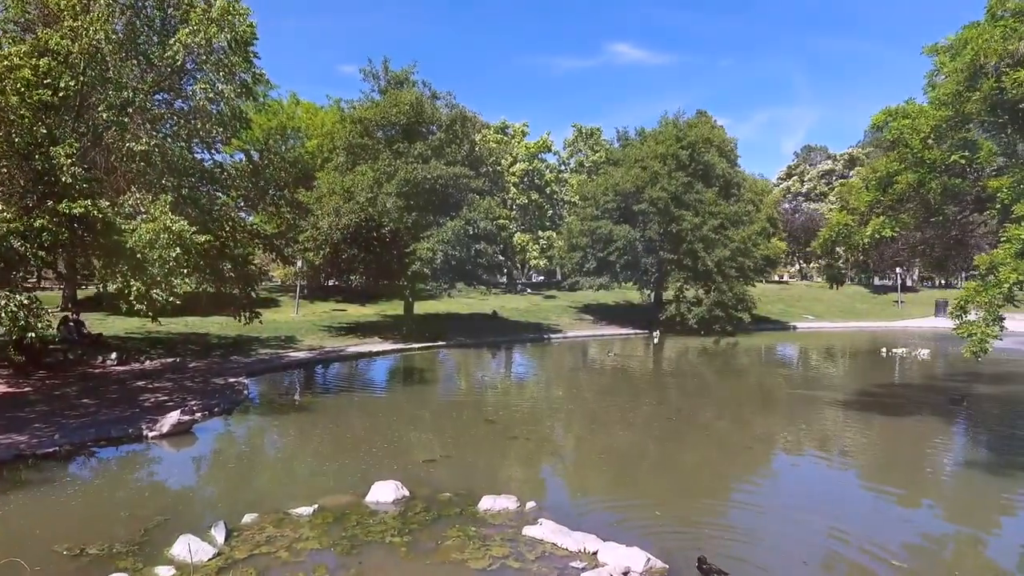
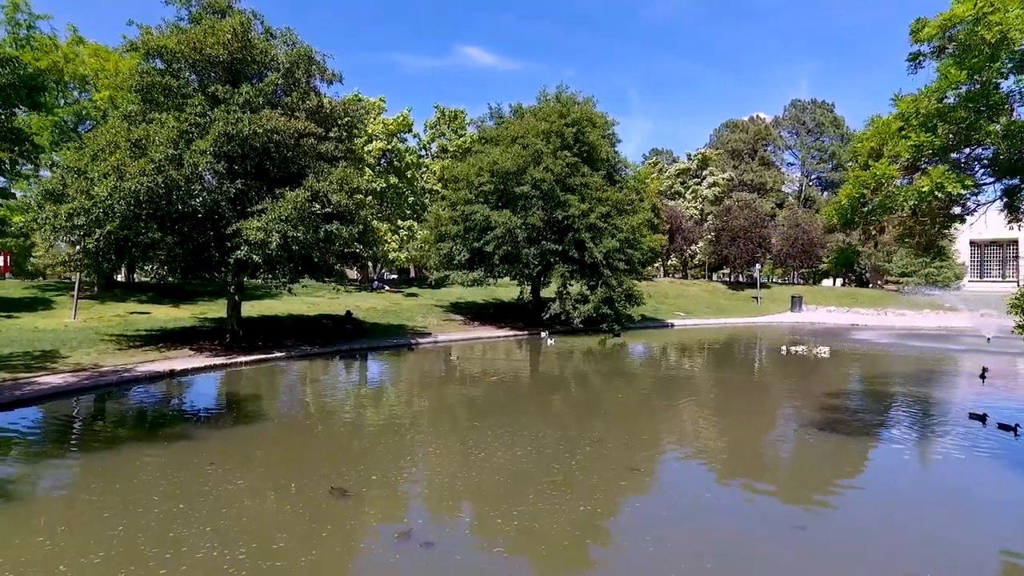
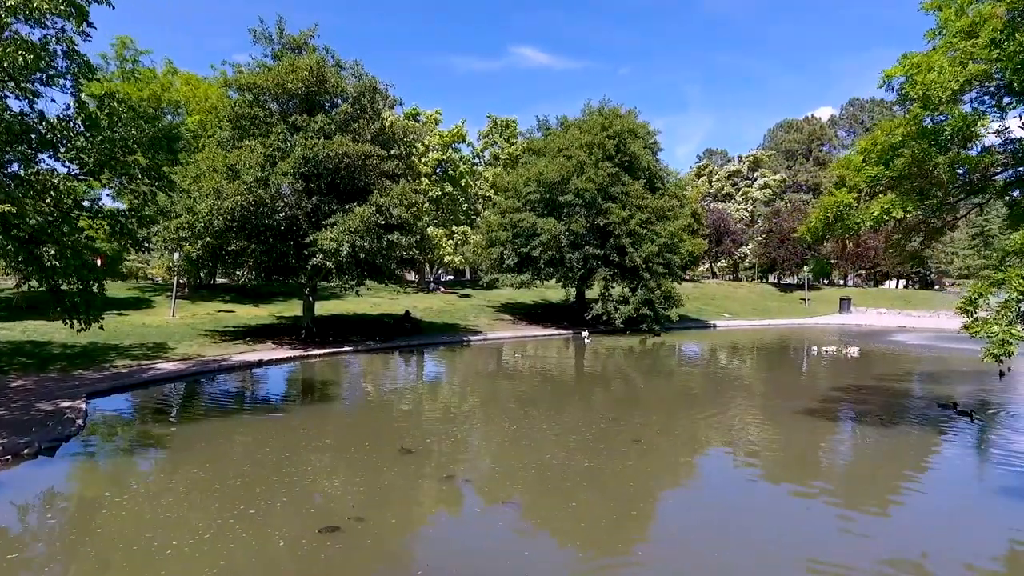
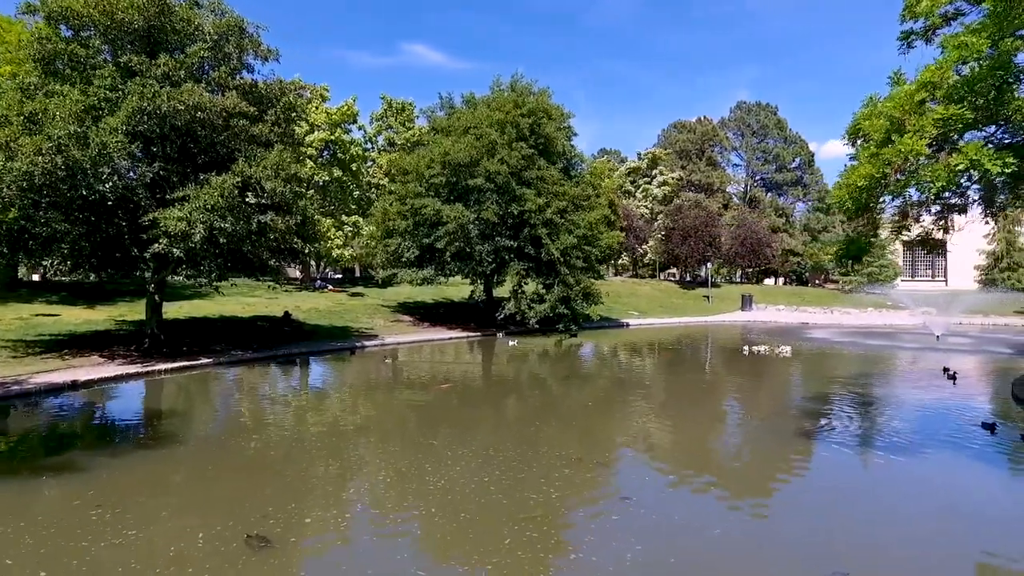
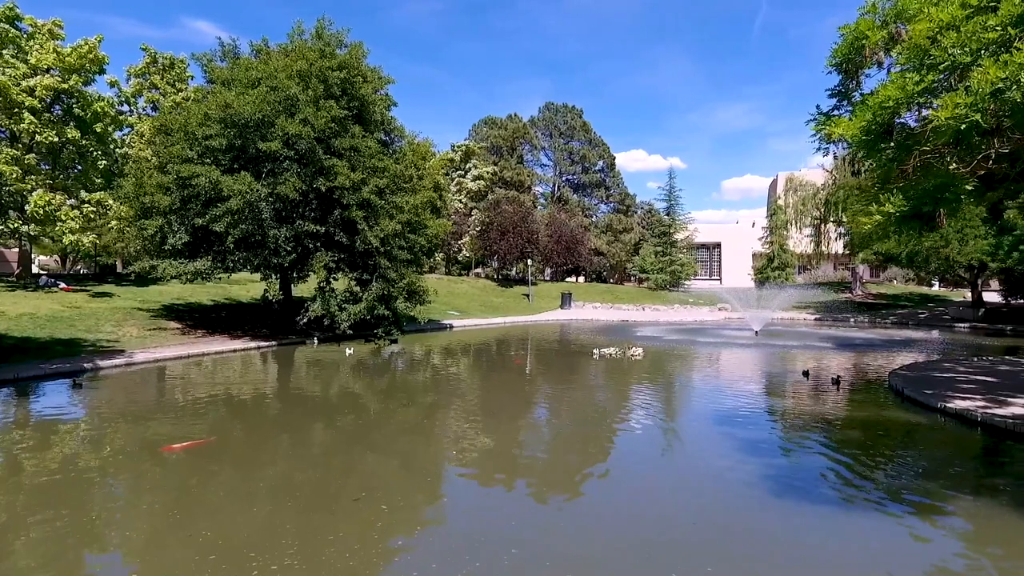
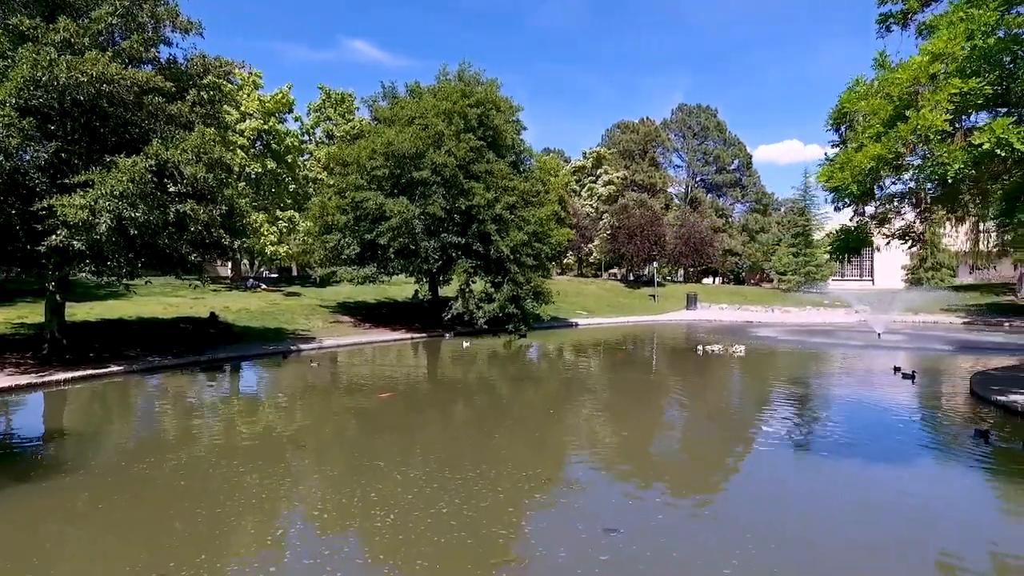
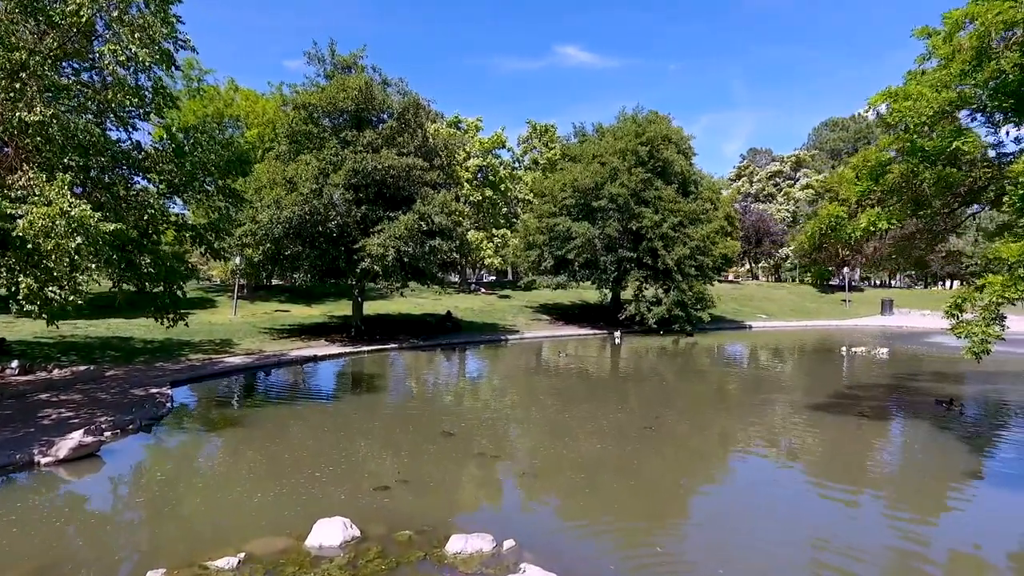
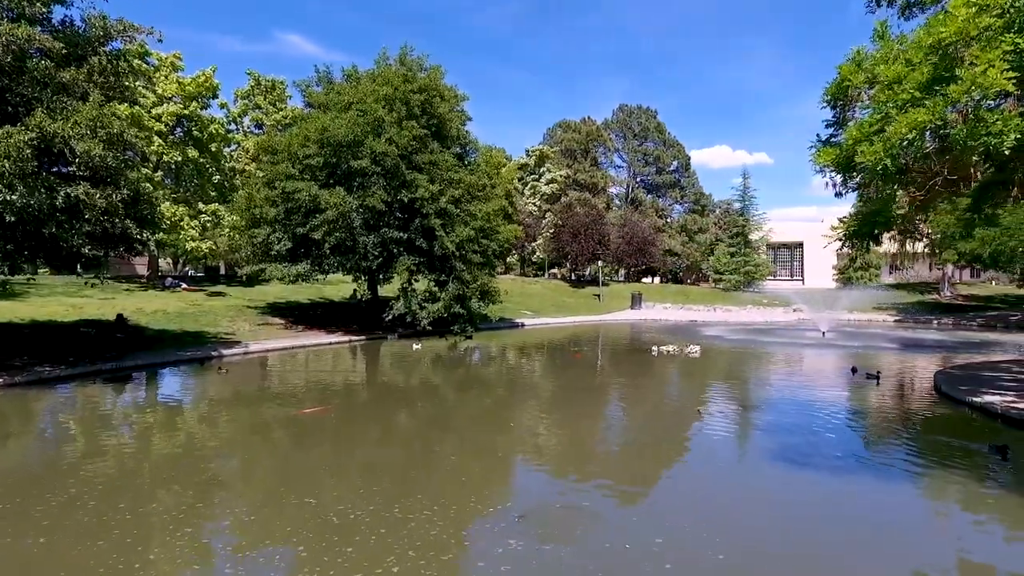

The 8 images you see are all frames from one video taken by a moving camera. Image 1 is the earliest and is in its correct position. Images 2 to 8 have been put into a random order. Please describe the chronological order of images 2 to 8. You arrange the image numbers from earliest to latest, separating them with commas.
7, 3, 2, 4, 6, 8, 5
